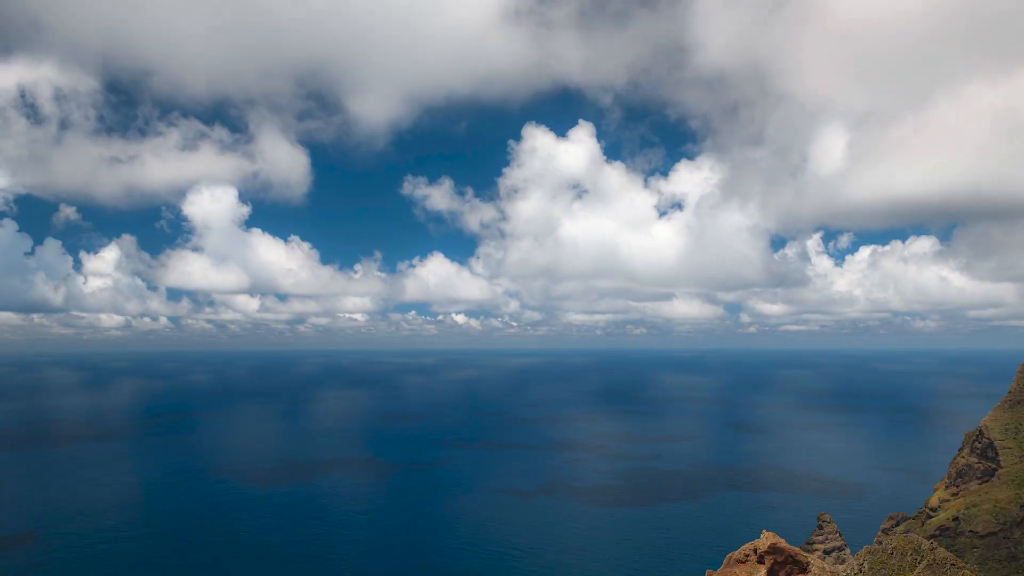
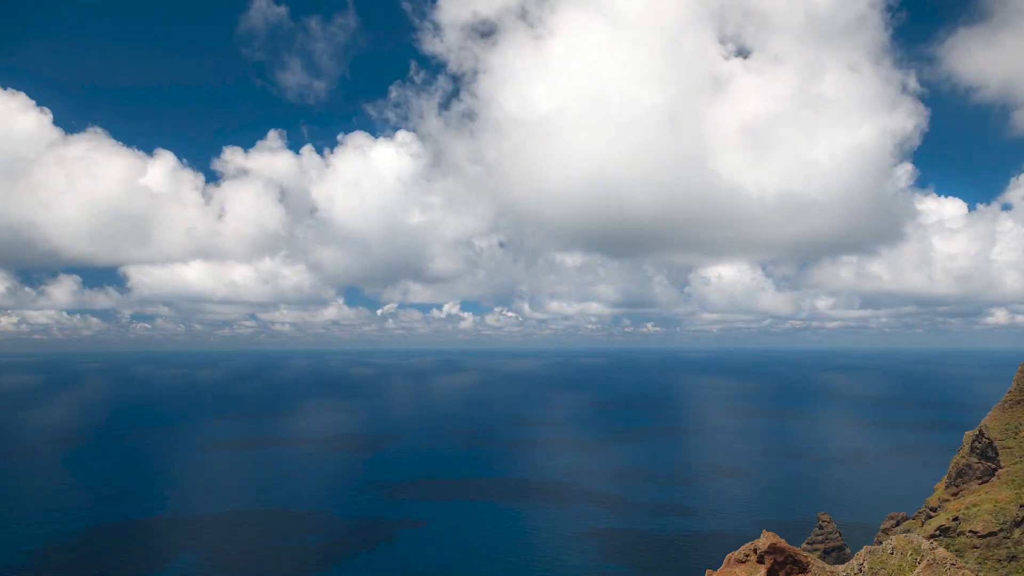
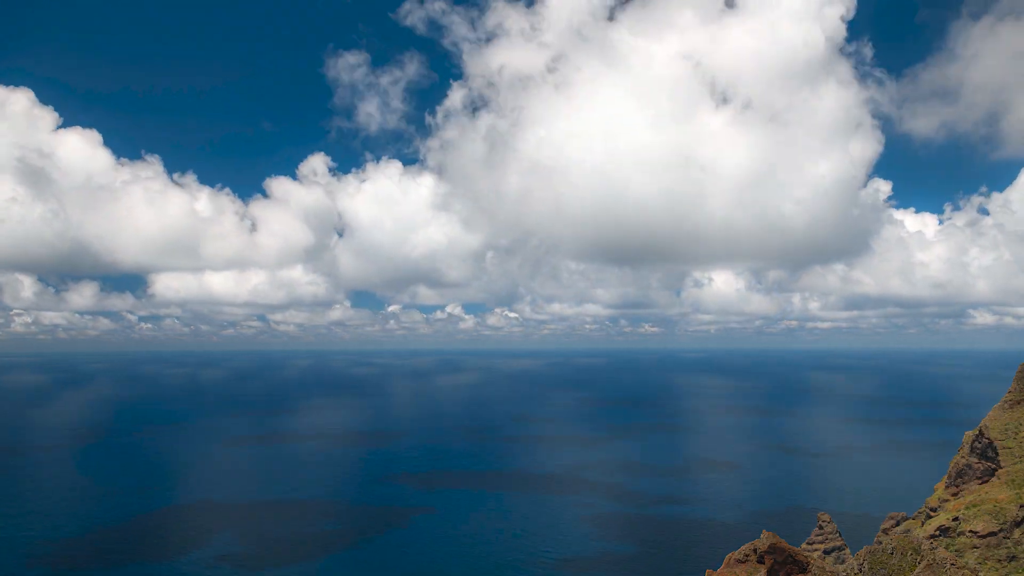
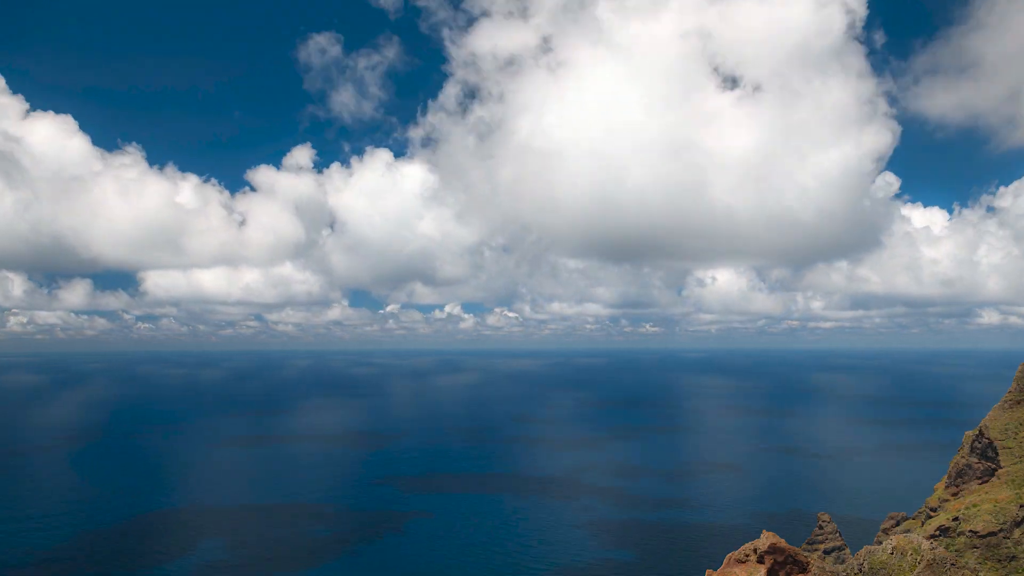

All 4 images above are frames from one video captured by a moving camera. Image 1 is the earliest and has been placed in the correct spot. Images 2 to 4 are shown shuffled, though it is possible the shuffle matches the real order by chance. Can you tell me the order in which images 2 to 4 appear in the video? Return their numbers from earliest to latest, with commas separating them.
3, 4, 2
